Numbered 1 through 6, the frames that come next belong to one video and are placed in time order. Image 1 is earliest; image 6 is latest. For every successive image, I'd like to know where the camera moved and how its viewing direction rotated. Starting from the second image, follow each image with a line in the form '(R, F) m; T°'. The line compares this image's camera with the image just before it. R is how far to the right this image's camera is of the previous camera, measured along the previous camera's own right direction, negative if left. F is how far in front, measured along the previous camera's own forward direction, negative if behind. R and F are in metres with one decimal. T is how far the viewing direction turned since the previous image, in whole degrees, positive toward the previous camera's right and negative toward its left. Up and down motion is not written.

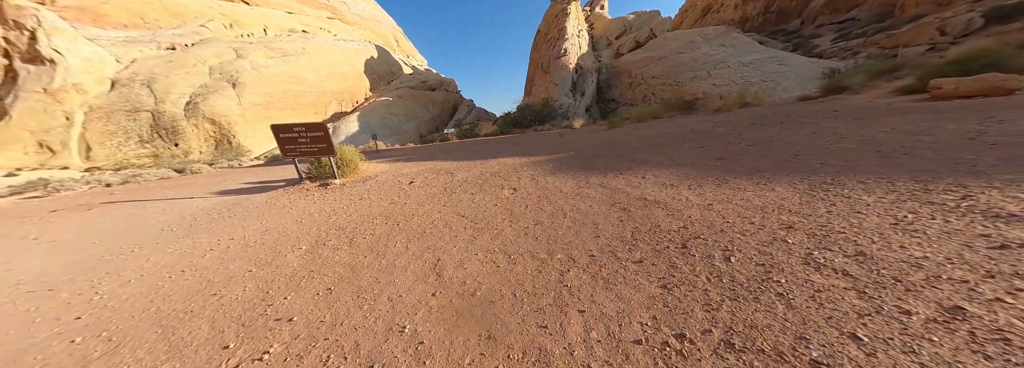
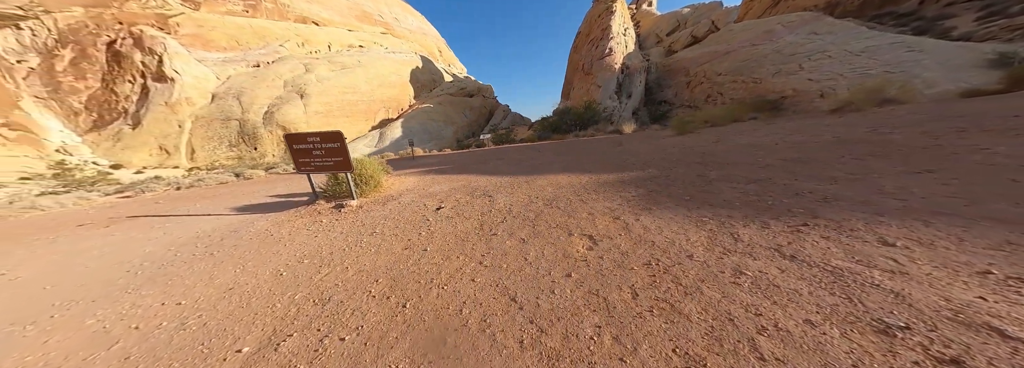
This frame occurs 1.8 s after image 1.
(-0.6, +1.6) m; -9°
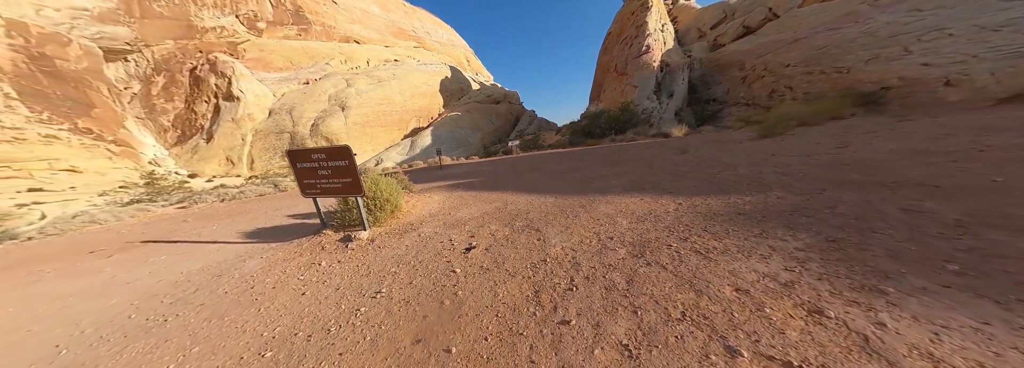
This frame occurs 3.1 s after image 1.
(-0.5, +1.2) m; -6°
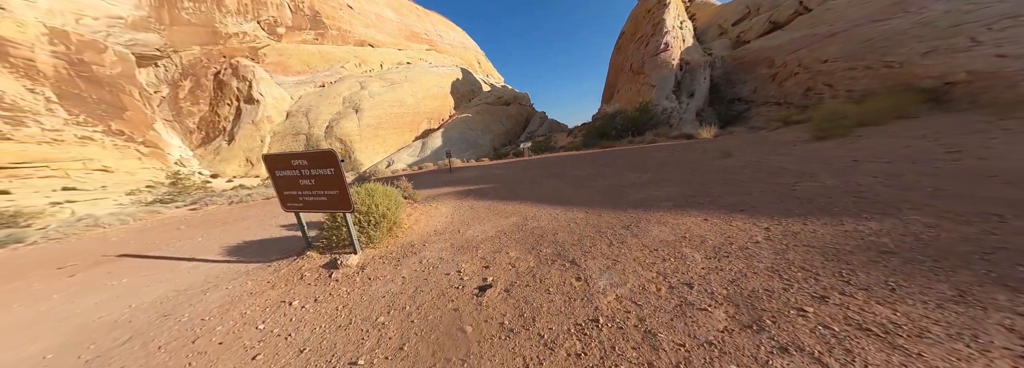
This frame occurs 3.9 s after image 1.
(-0.2, +0.8) m; -3°
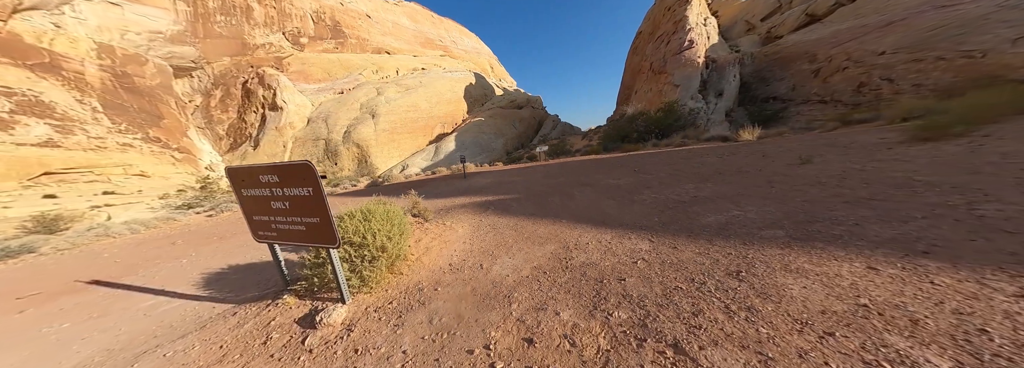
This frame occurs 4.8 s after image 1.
(-0.4, +0.9) m; -3°
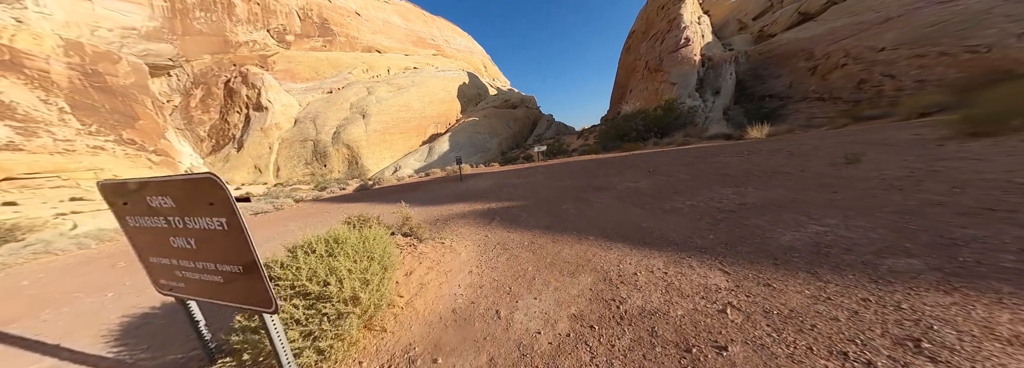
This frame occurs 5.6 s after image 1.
(-0.3, +0.8) m; +1°
